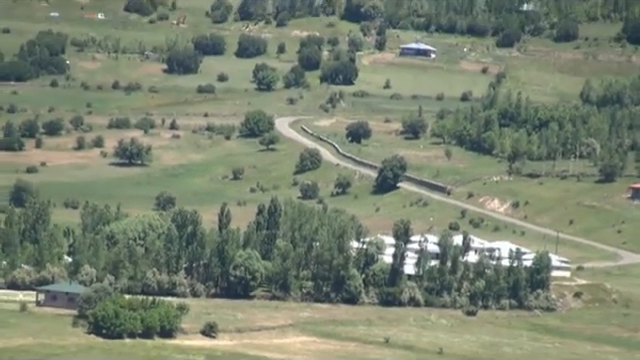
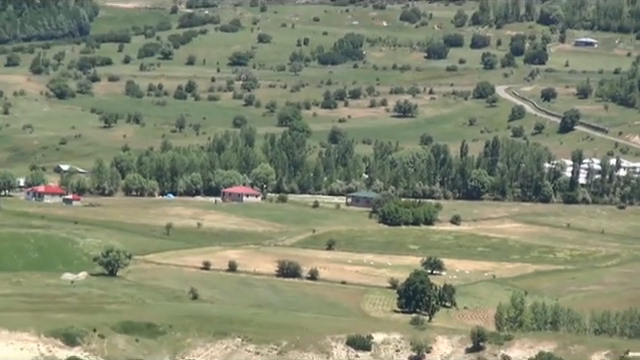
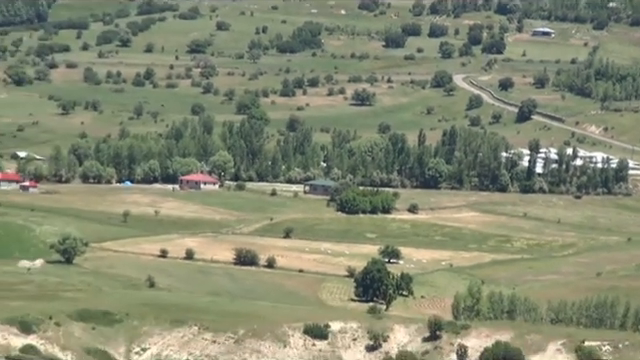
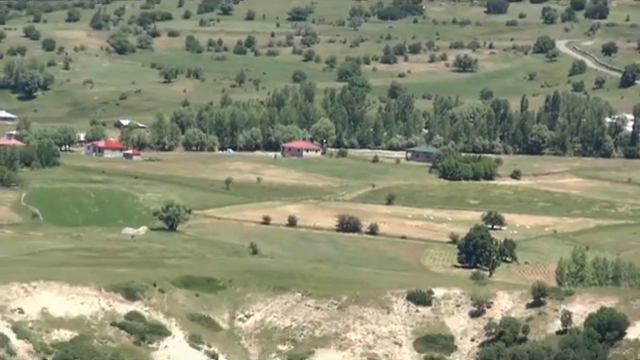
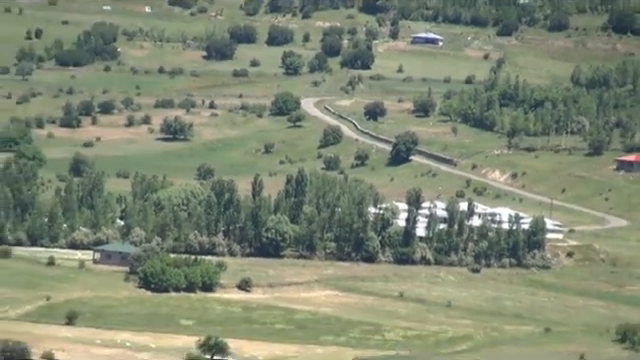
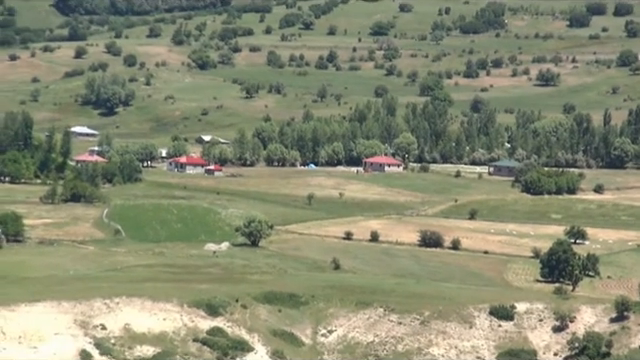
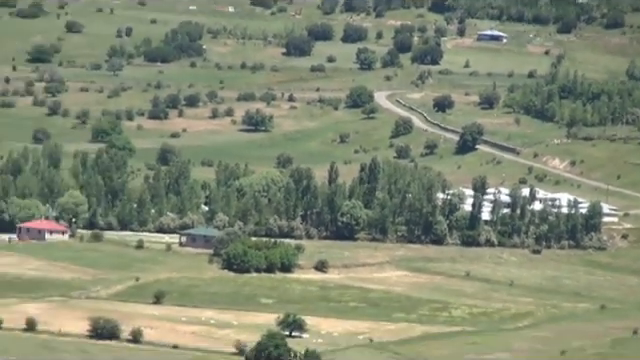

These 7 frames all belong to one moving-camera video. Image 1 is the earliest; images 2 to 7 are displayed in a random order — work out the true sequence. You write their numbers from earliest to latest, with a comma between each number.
5, 7, 3, 2, 4, 6
